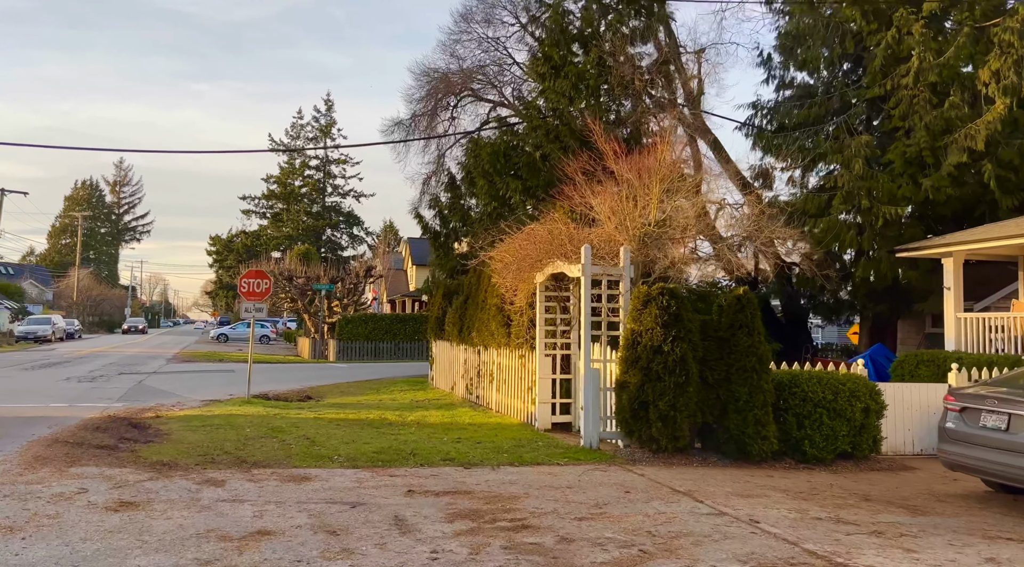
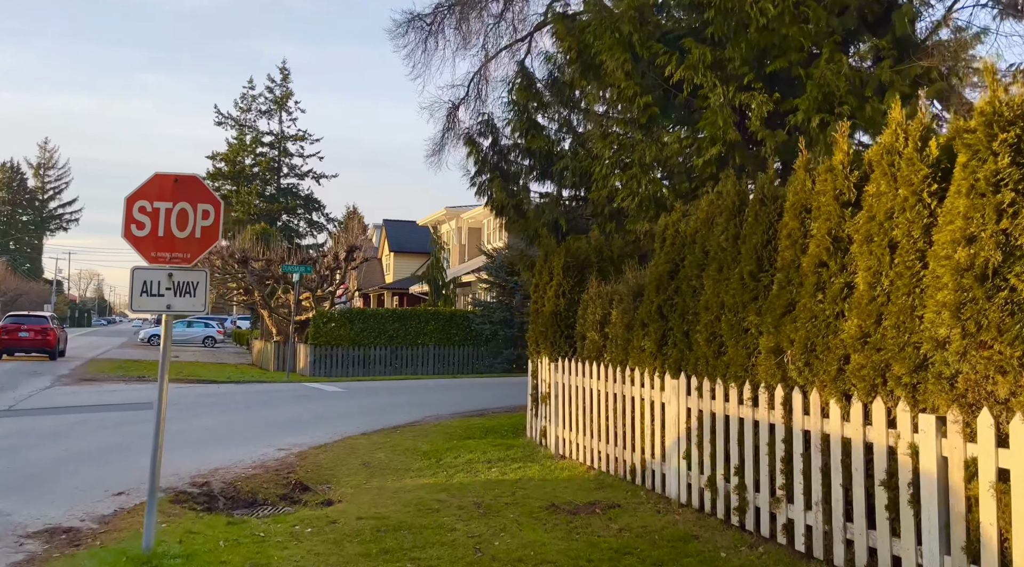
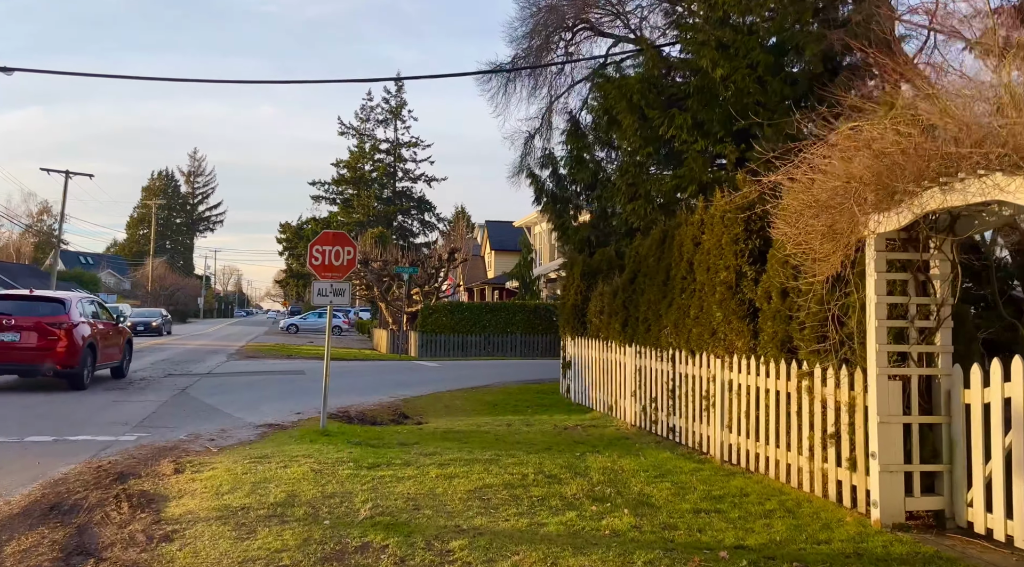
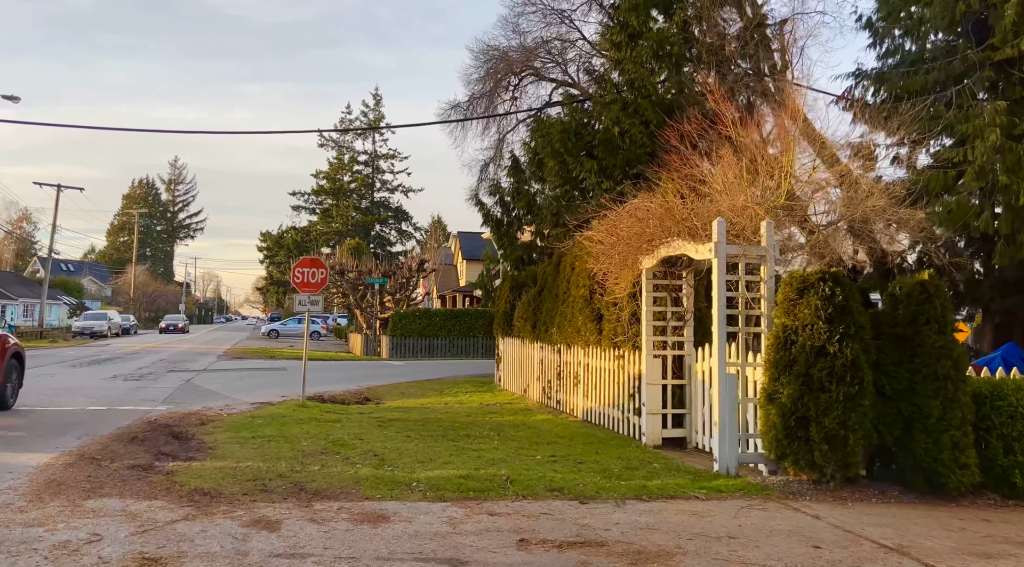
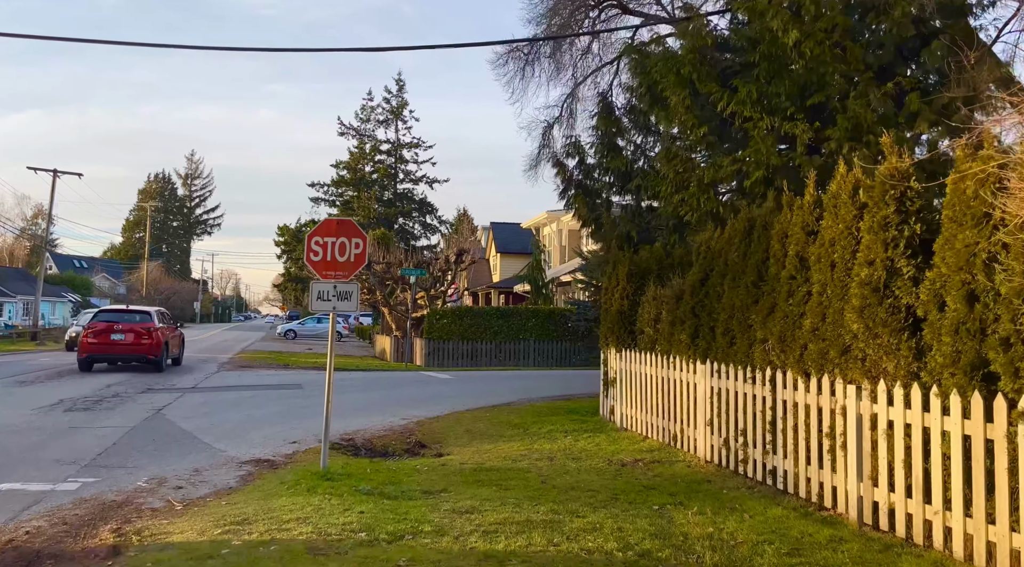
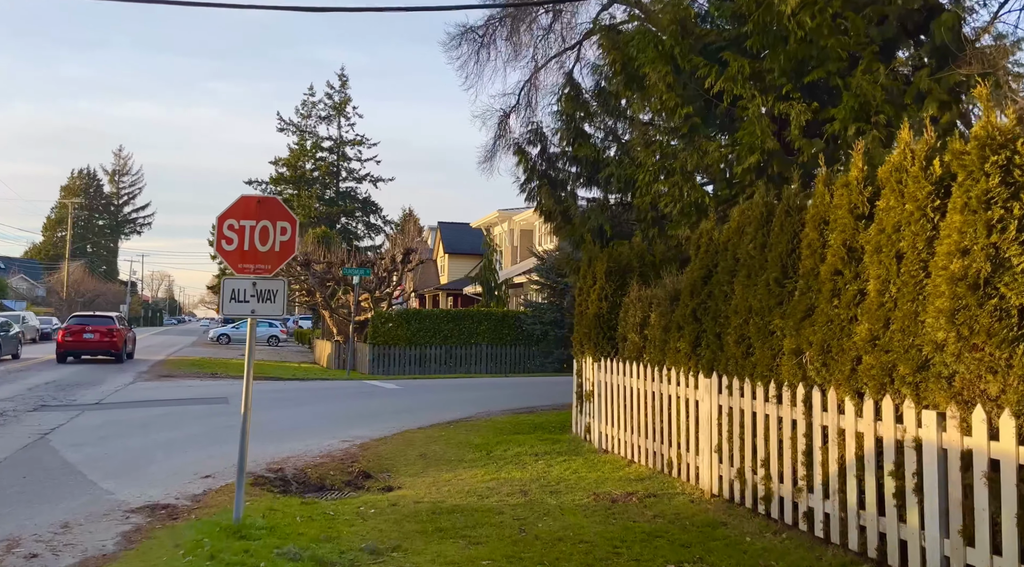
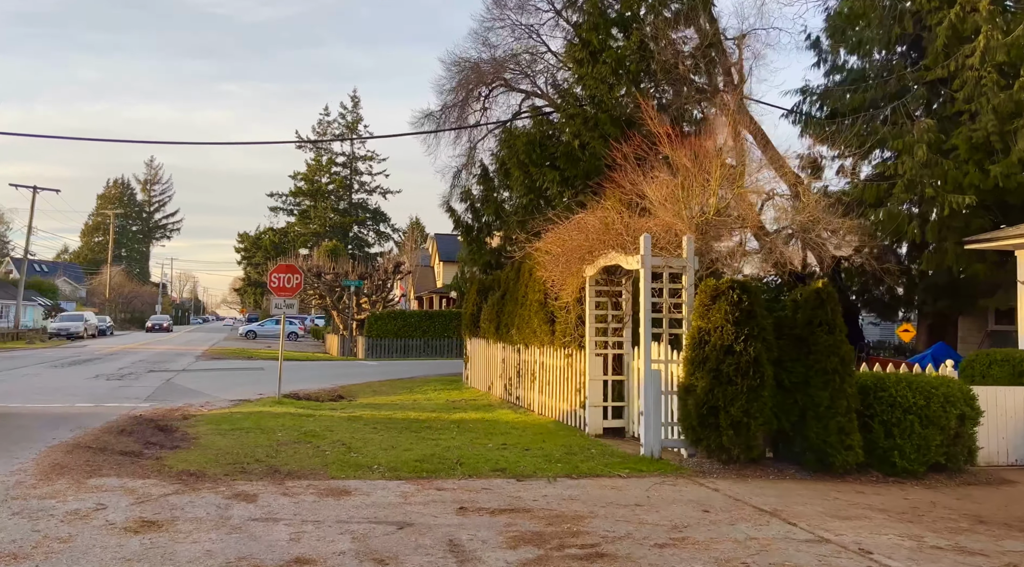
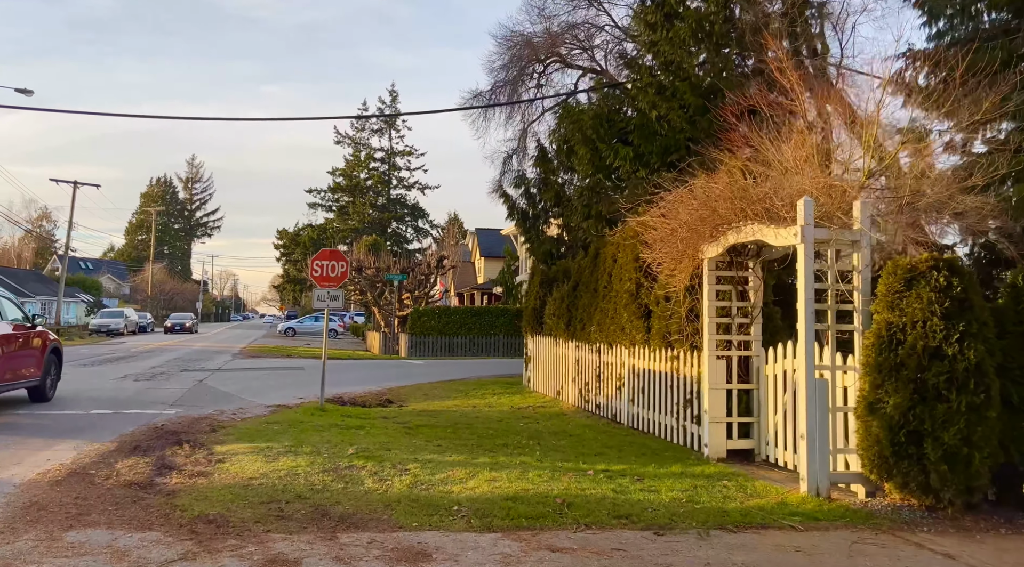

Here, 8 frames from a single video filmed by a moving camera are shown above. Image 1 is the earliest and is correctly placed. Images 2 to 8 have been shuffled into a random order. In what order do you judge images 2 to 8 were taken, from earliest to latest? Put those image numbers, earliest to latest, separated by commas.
7, 4, 8, 3, 5, 6, 2
